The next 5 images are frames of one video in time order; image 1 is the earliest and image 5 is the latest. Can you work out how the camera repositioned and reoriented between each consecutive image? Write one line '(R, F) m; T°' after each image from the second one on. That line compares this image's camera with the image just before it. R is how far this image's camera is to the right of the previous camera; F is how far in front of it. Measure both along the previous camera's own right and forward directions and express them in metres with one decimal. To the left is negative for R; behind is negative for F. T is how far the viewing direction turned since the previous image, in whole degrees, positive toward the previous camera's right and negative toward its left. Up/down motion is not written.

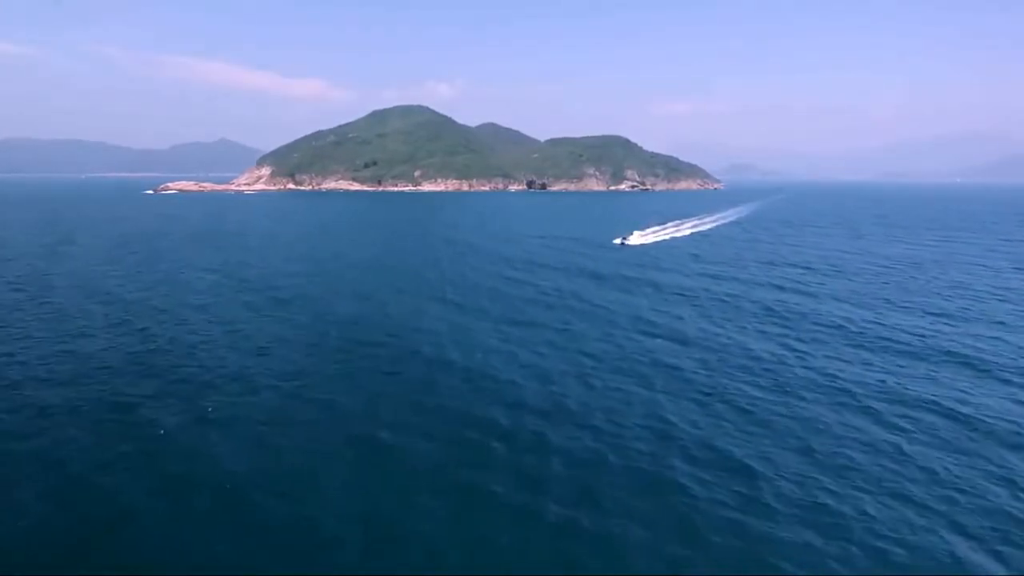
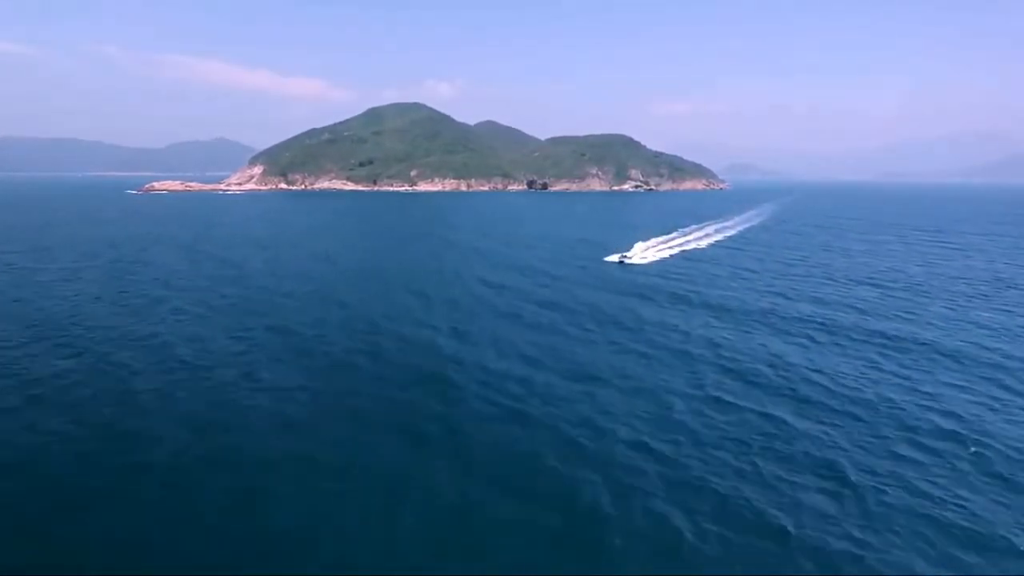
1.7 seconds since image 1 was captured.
(-1.9, +12.9) m; 0°
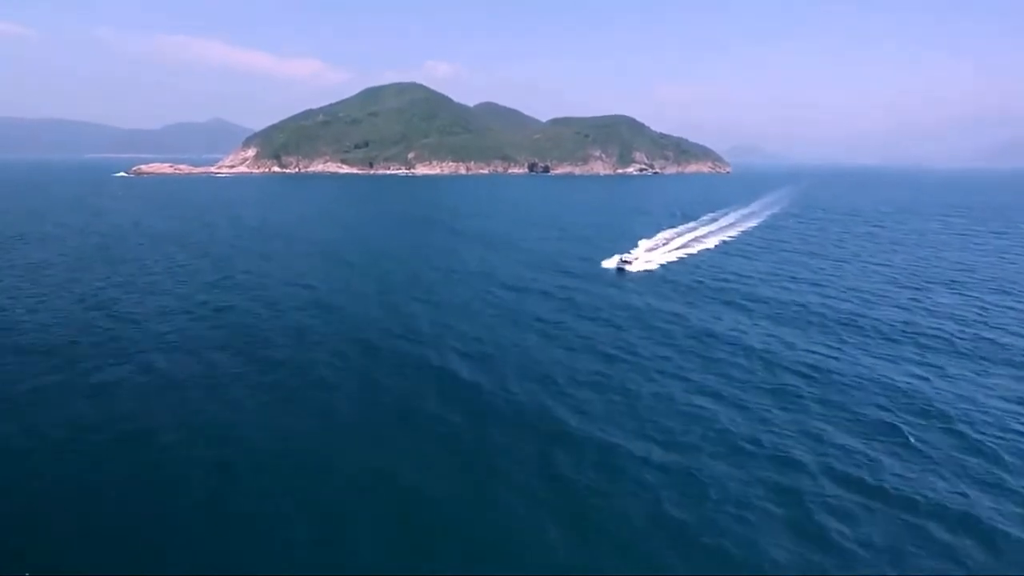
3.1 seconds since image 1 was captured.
(-1.9, +10.4) m; 0°
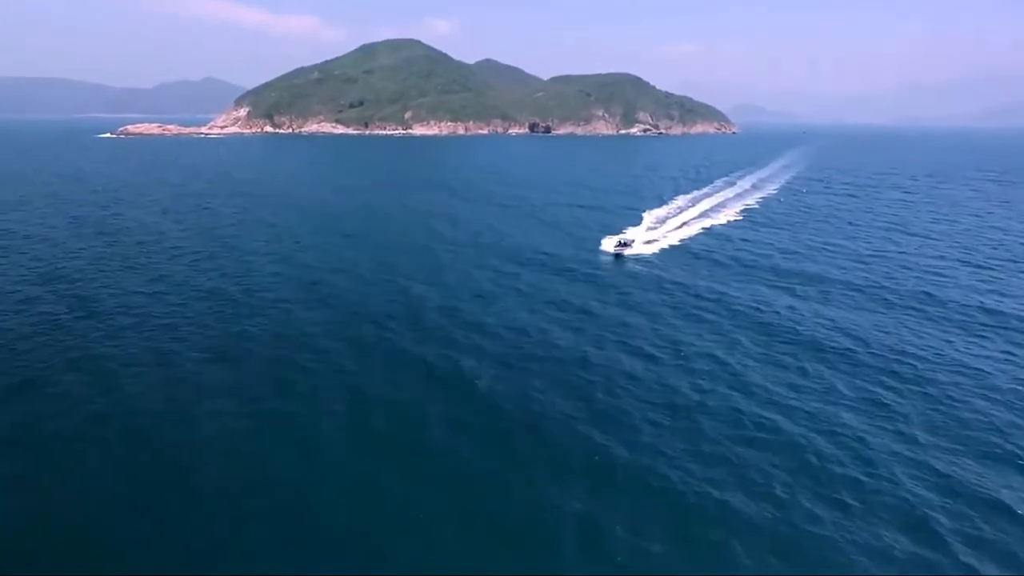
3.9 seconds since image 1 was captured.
(-1.3, +6.9) m; 0°
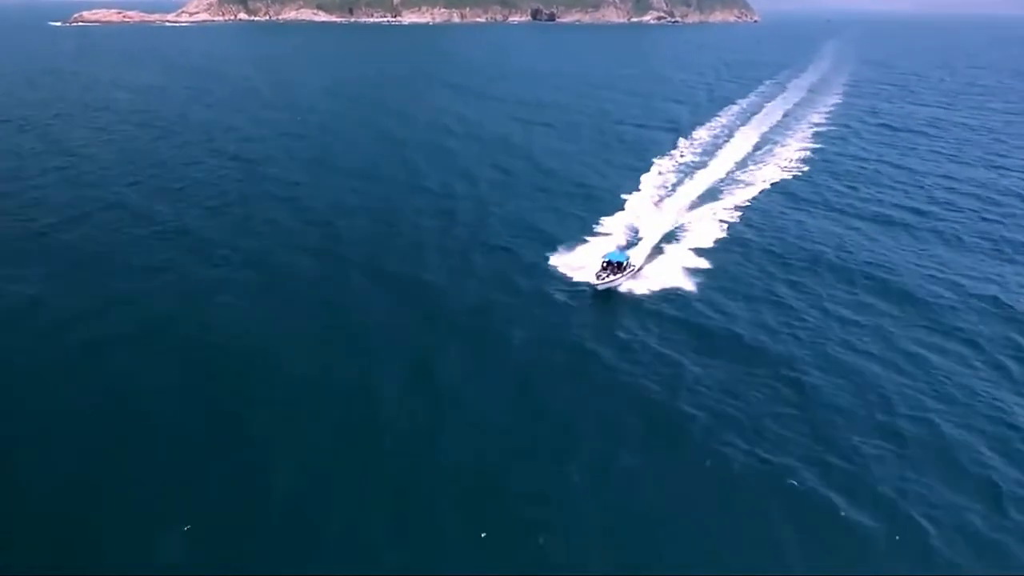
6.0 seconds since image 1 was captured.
(-3.3, +19.3) m; 0°
